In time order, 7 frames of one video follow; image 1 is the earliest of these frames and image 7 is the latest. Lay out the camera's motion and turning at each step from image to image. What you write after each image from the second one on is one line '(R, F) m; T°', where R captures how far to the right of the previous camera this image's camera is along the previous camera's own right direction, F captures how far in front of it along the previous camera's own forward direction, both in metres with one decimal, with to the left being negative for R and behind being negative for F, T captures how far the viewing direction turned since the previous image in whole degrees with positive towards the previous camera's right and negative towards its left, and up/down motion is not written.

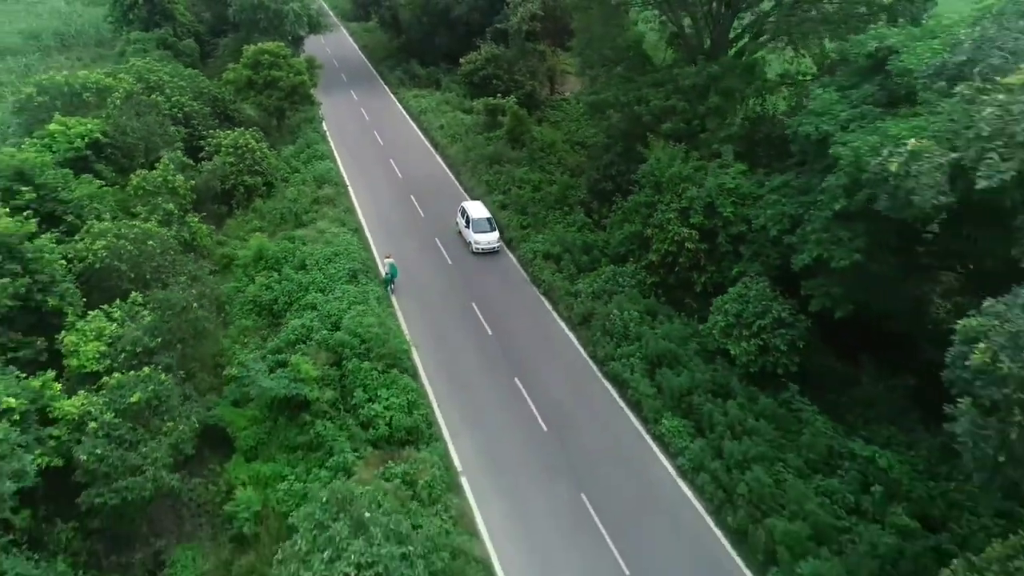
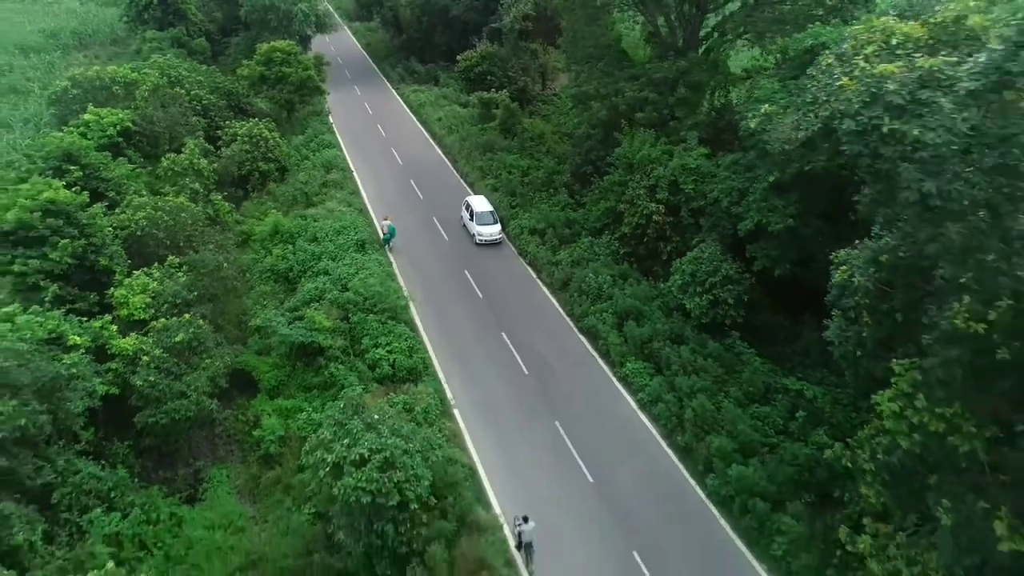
(+0.3, -2.5) m; 0°
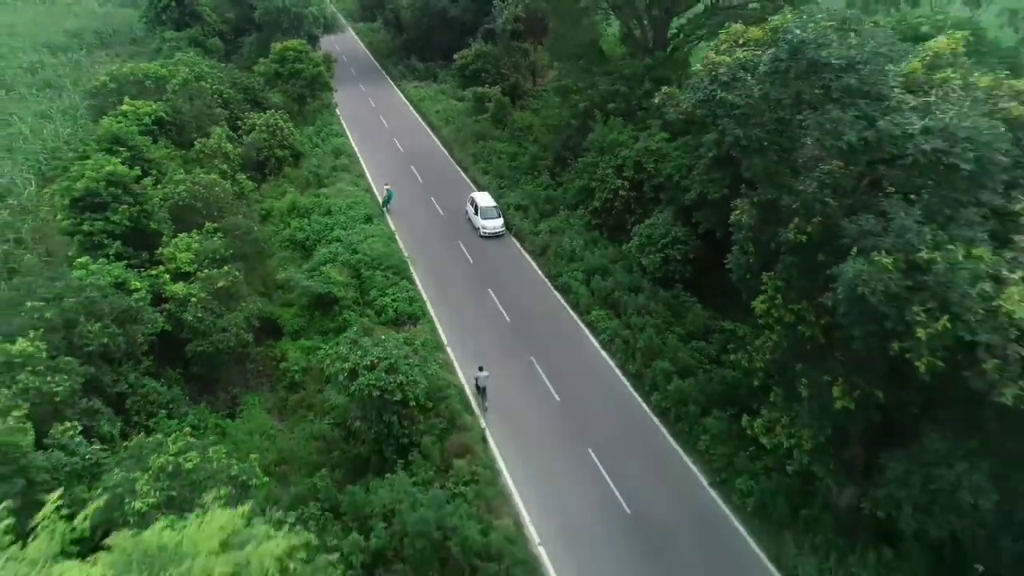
(+0.5, -3.4) m; 0°
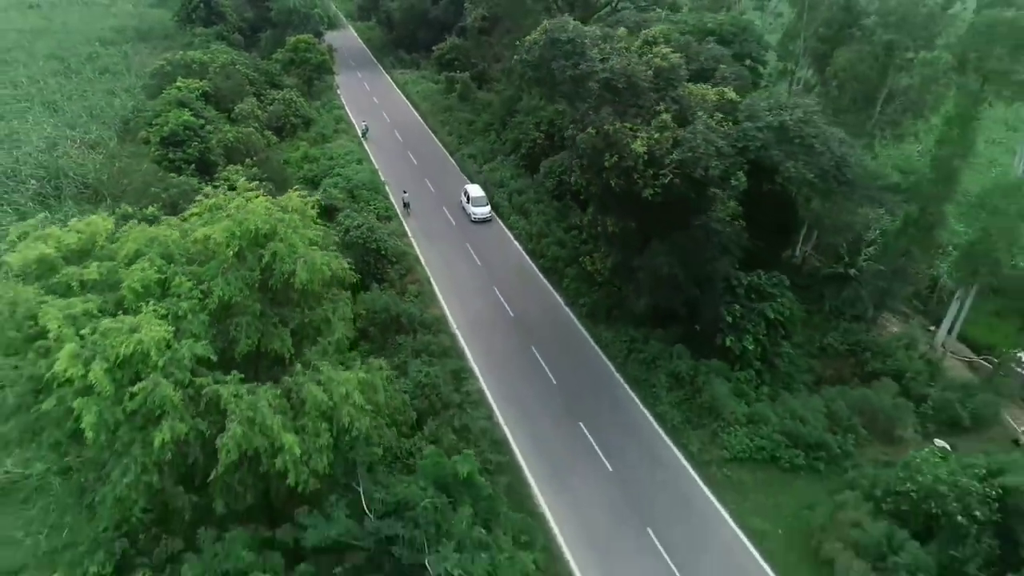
(+2.4, -9.9) m; 0°
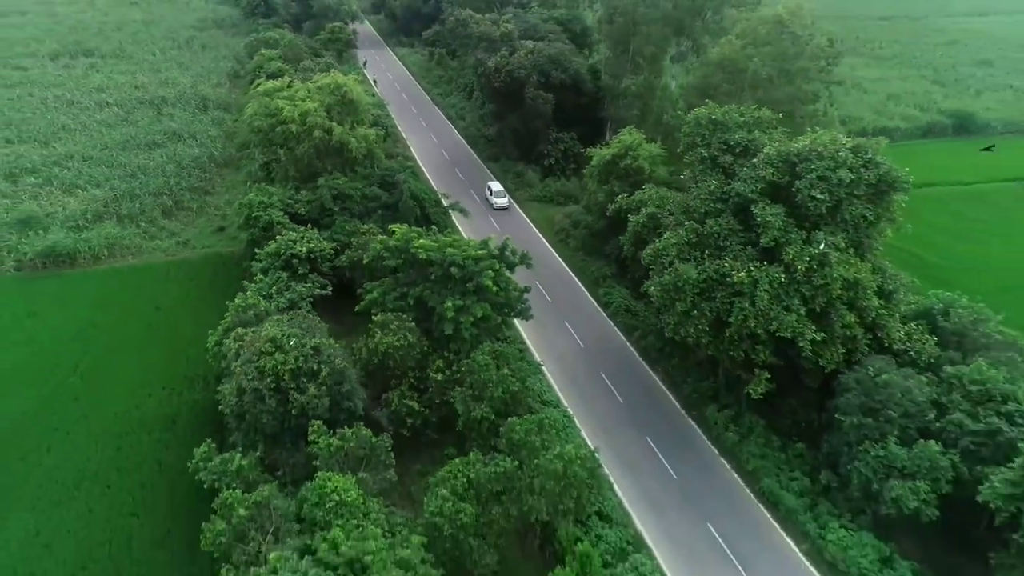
(+5.0, -25.1) m; -1°
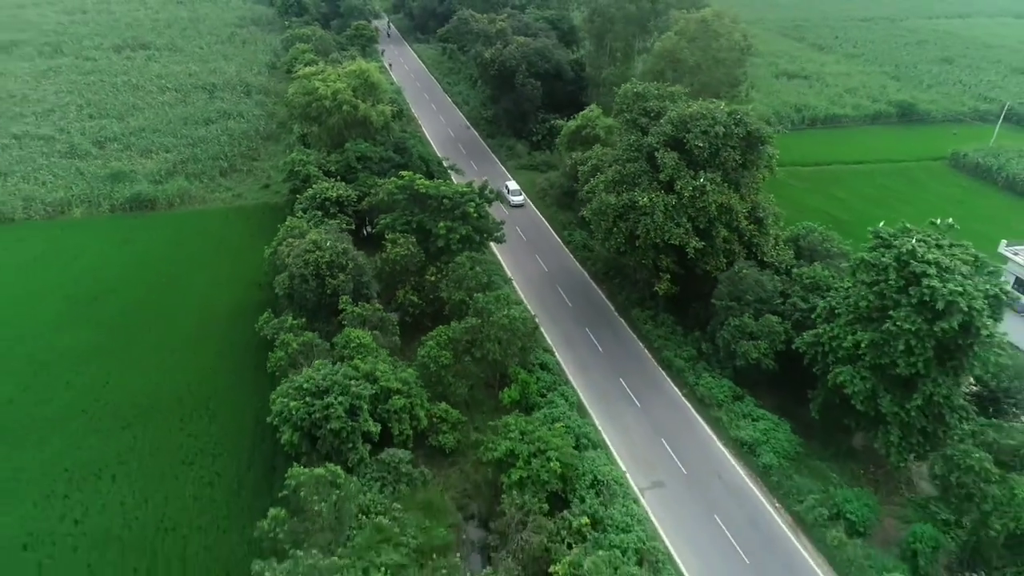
(+2.1, -9.1) m; -1°
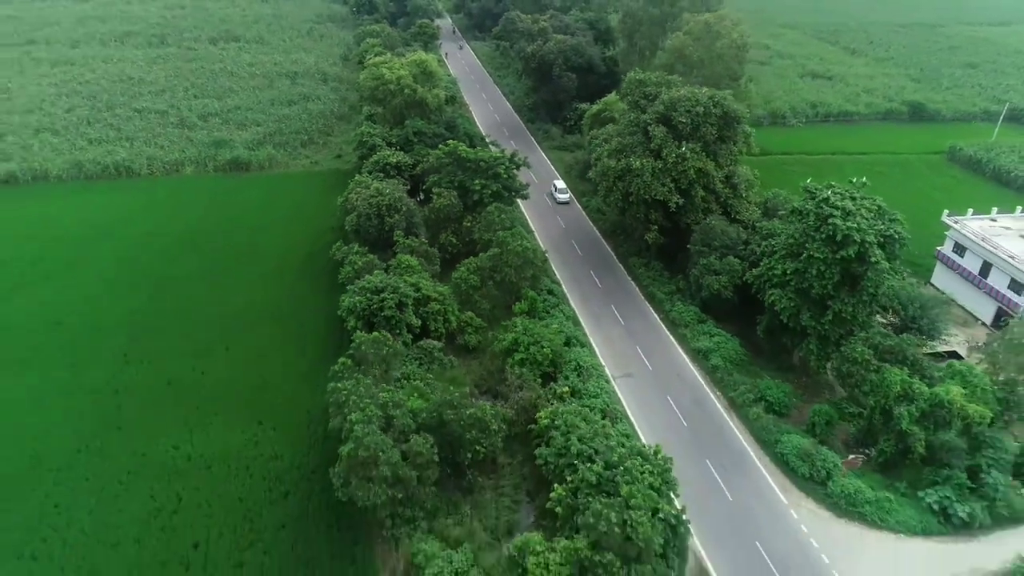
(+2.2, -8.3) m; -4°
